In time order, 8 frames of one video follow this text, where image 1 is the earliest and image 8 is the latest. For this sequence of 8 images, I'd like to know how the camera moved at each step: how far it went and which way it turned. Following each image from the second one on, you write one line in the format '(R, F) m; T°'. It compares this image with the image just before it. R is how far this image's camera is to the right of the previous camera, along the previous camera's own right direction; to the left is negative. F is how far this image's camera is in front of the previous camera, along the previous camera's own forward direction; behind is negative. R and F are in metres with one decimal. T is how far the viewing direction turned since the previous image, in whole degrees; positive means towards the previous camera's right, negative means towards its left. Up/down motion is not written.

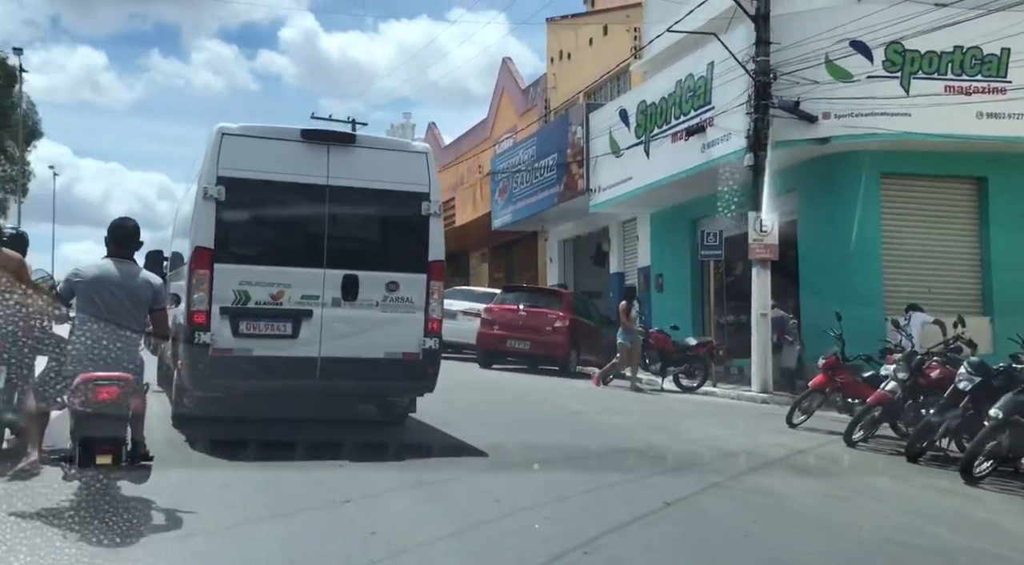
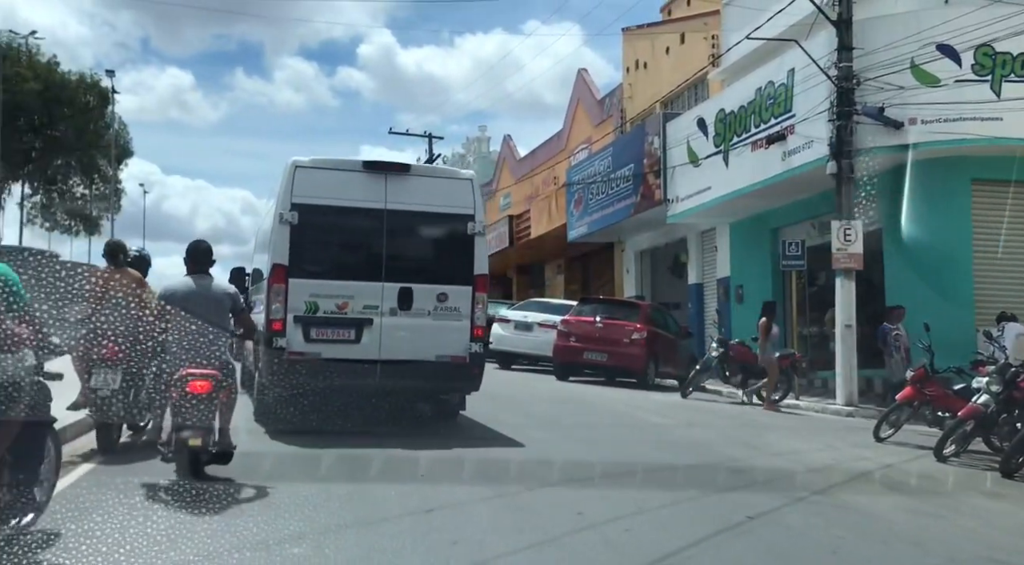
(0.0, -0.1) m; -5°
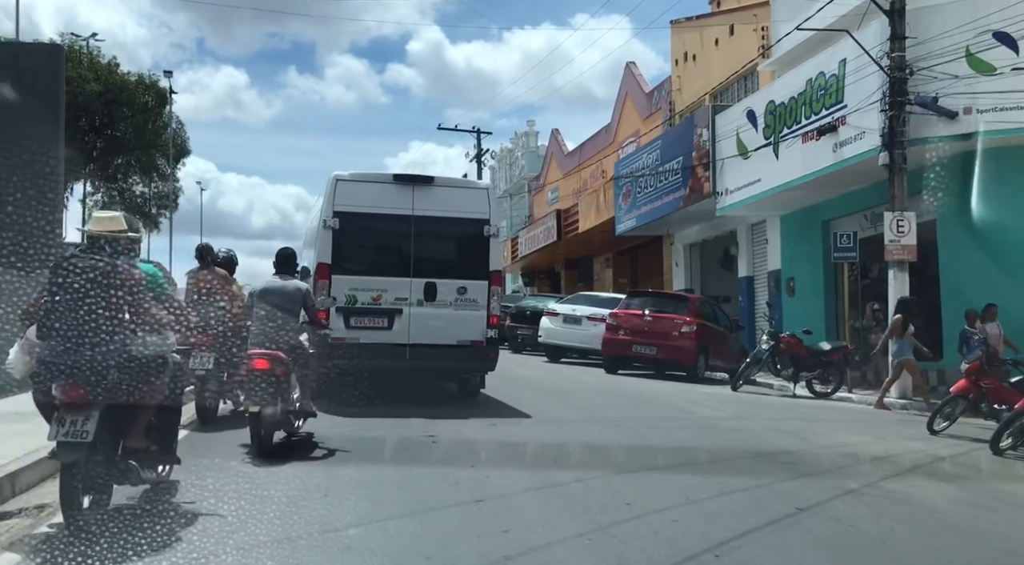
(0.0, -0.2) m; -3°
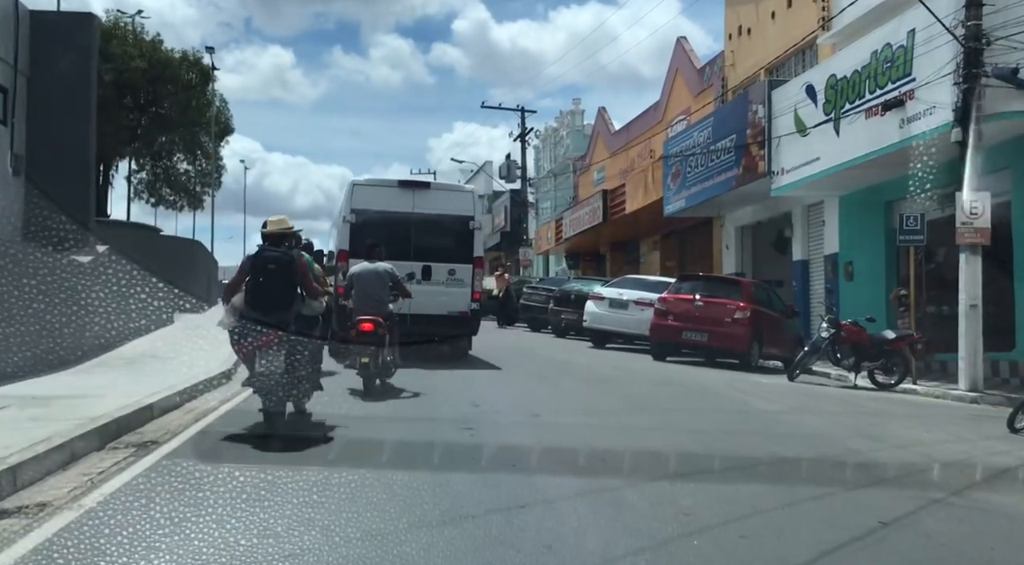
(0.0, +0.6) m; -3°
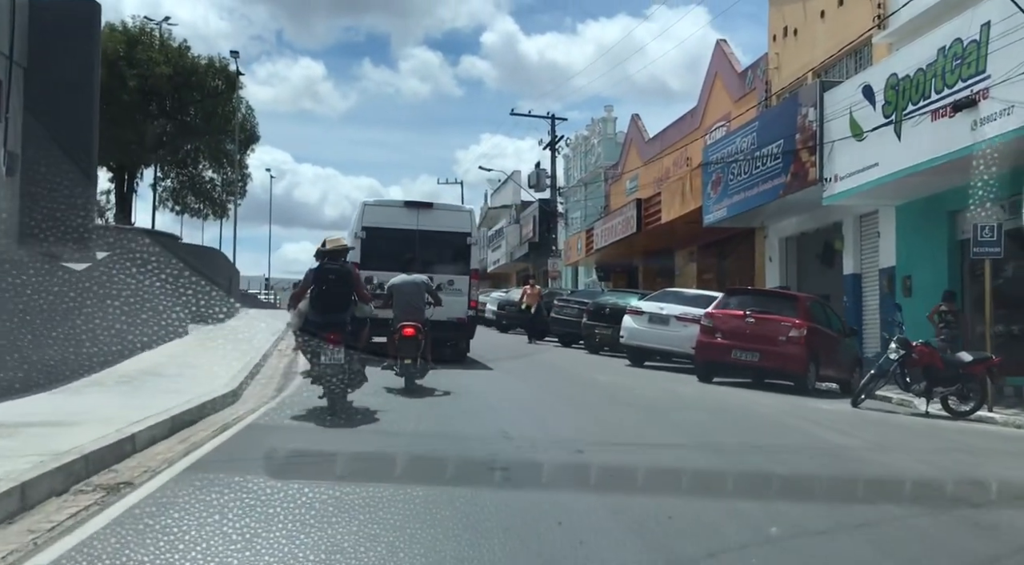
(-0.1, +1.1) m; -2°
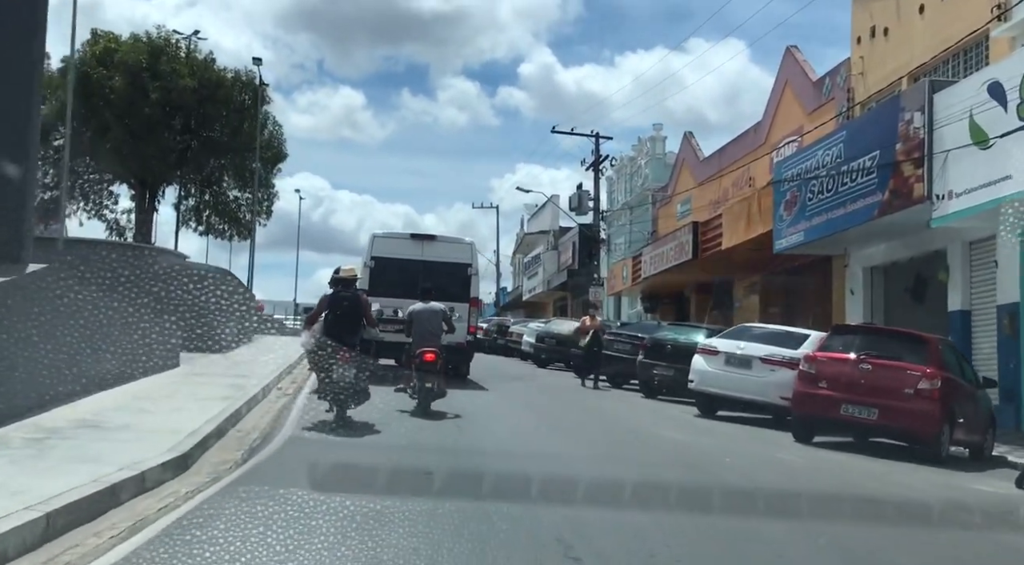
(-0.2, +2.8) m; -2°
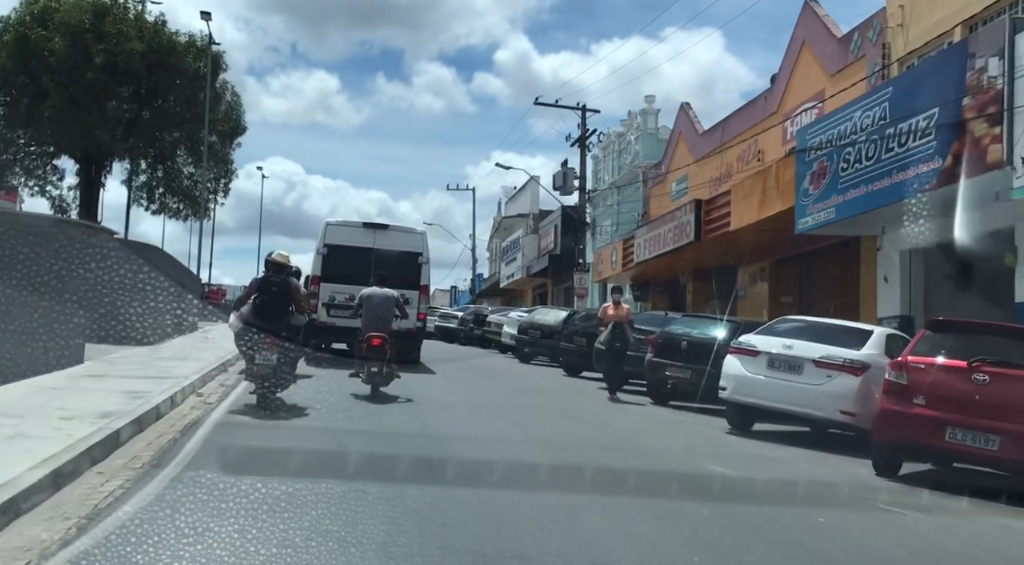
(-0.1, +3.0) m; +2°
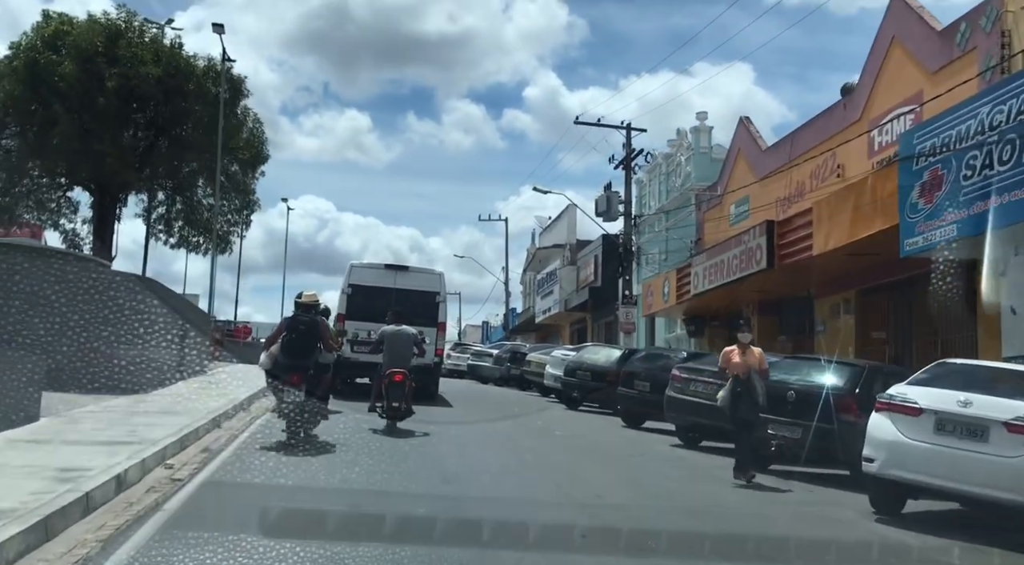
(-0.3, +2.7) m; -2°
